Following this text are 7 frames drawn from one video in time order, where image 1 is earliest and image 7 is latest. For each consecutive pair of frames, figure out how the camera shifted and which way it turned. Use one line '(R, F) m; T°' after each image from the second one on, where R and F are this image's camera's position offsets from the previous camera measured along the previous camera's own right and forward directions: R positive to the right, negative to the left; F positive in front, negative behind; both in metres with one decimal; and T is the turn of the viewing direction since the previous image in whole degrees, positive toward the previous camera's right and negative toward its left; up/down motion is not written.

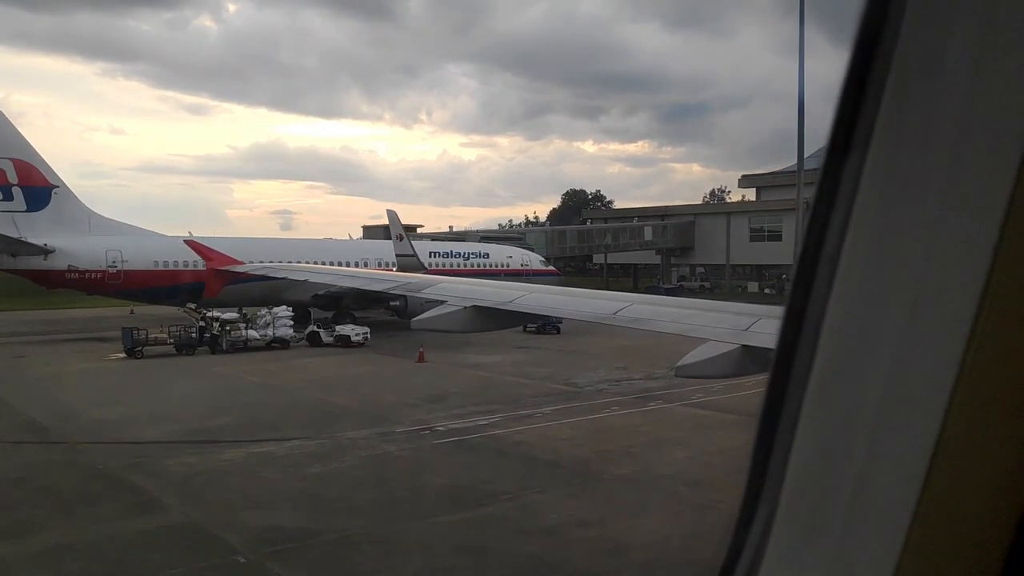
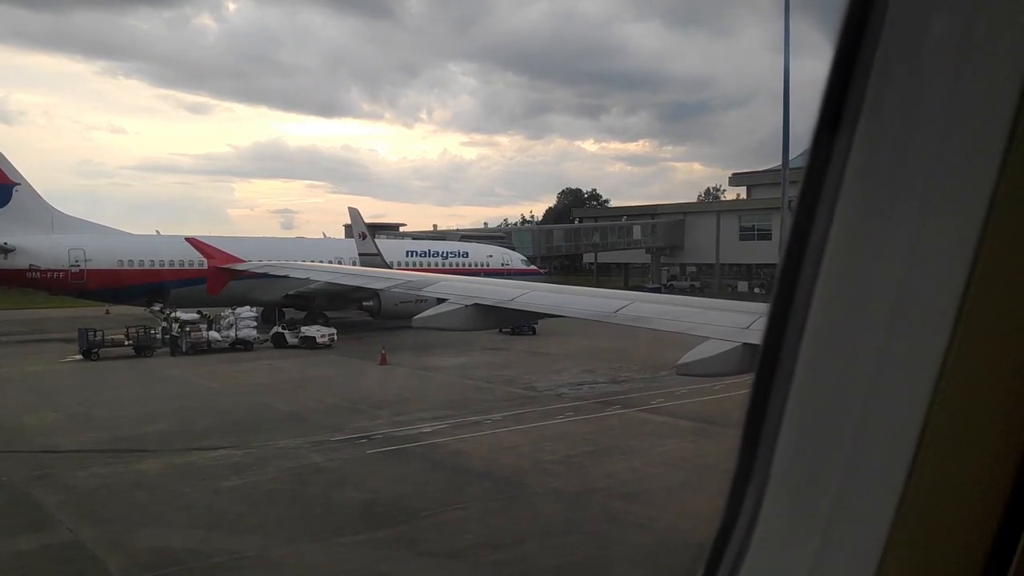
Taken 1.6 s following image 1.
(+0.9, +0.6) m; 0°
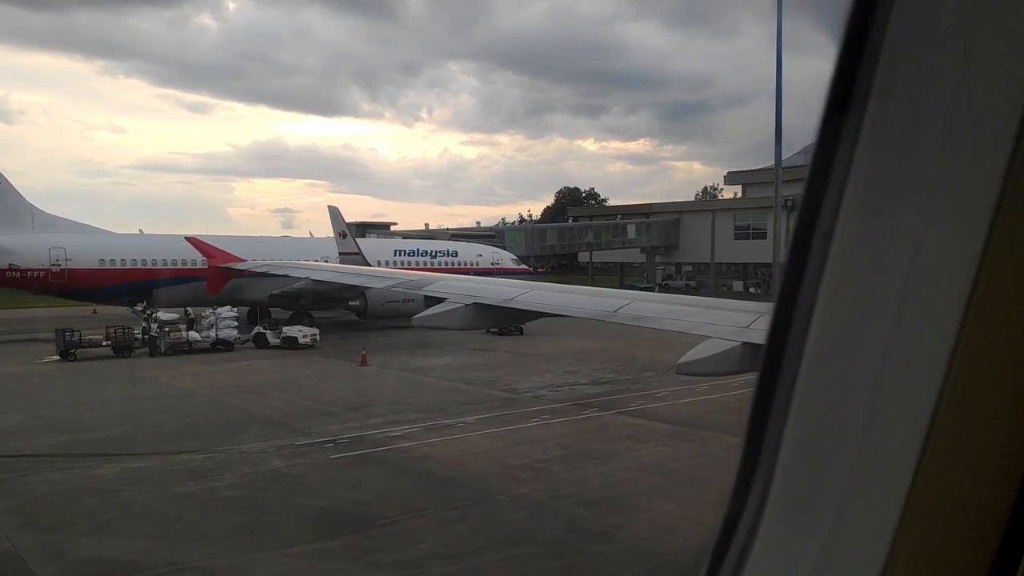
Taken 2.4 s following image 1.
(+0.4, +0.3) m; 0°
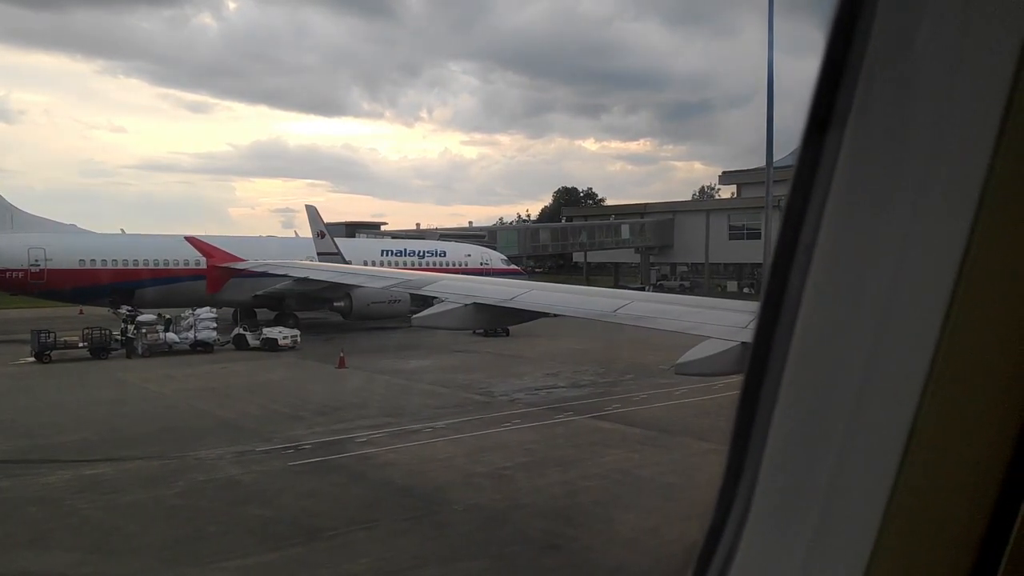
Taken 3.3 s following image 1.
(+0.5, +0.3) m; 0°
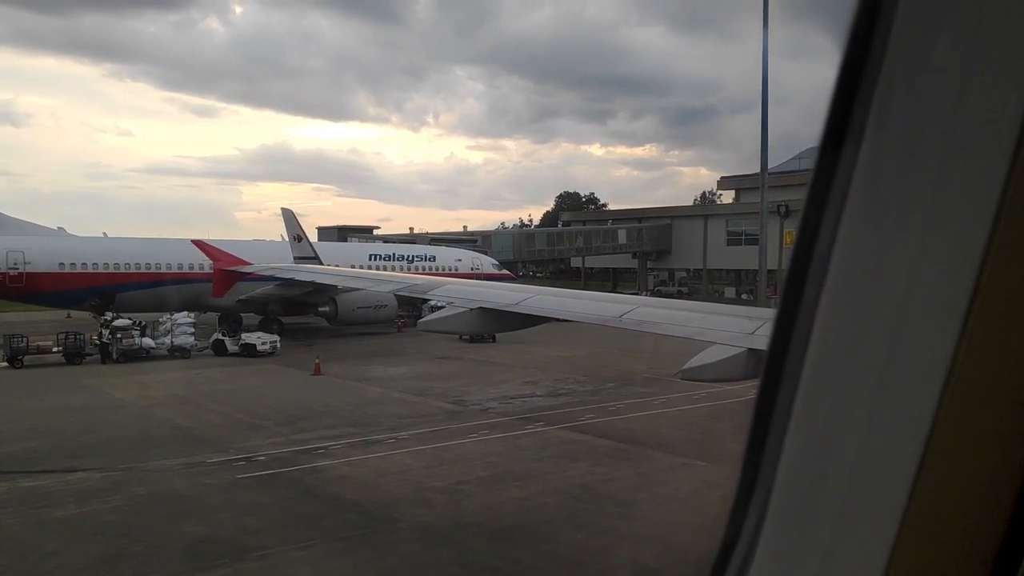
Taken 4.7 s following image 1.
(+0.6, +0.4) m; 0°
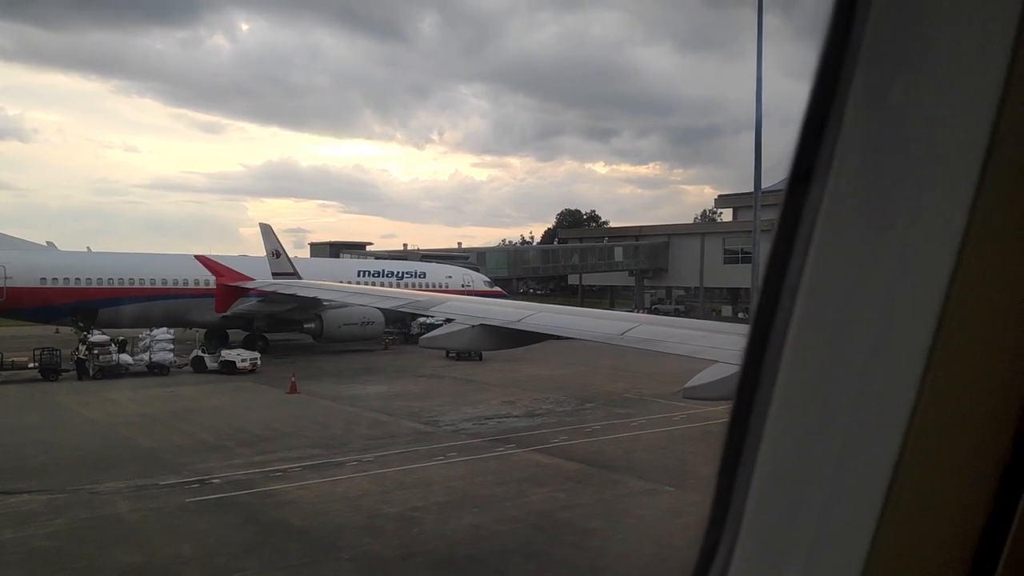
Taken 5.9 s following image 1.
(+0.5, +0.3) m; 0°
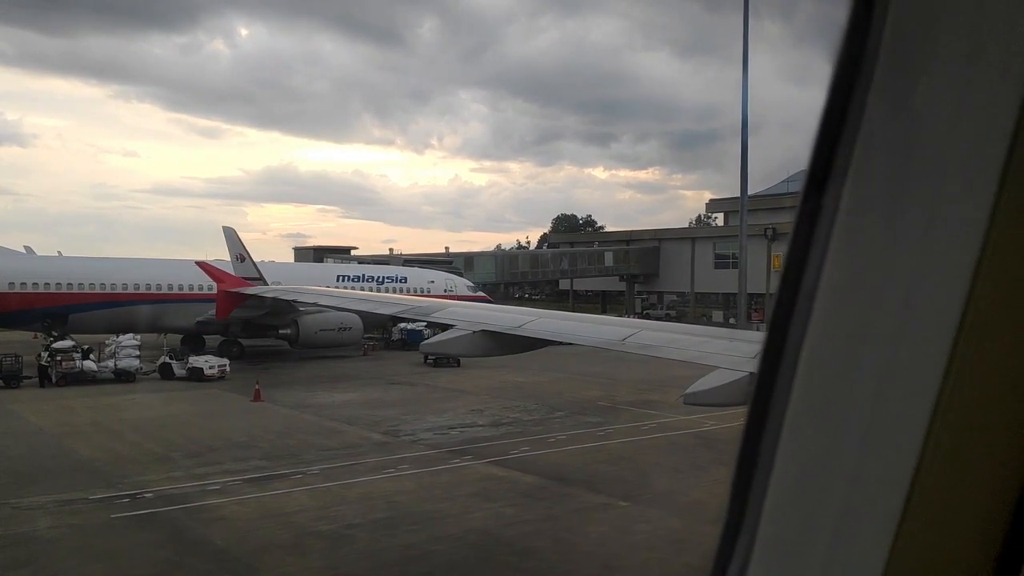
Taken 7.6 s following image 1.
(+0.7, +0.4) m; 0°
